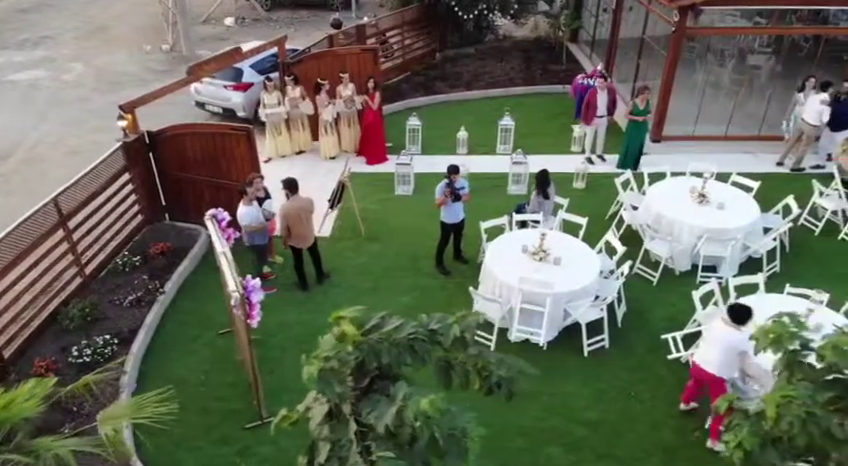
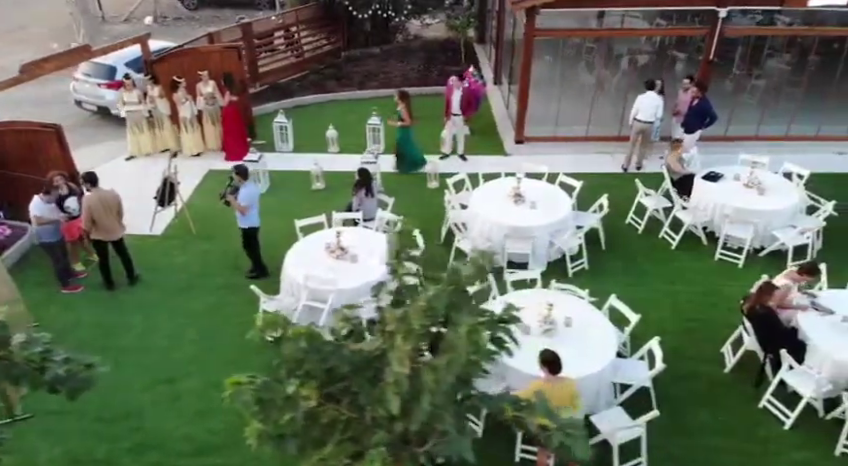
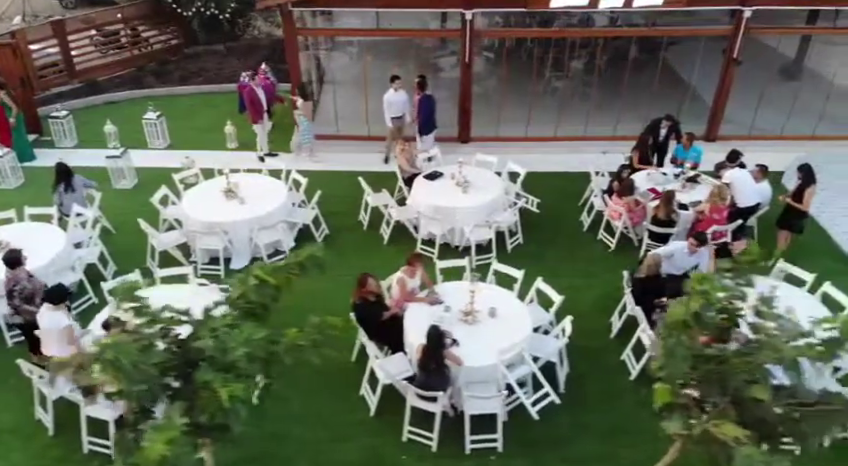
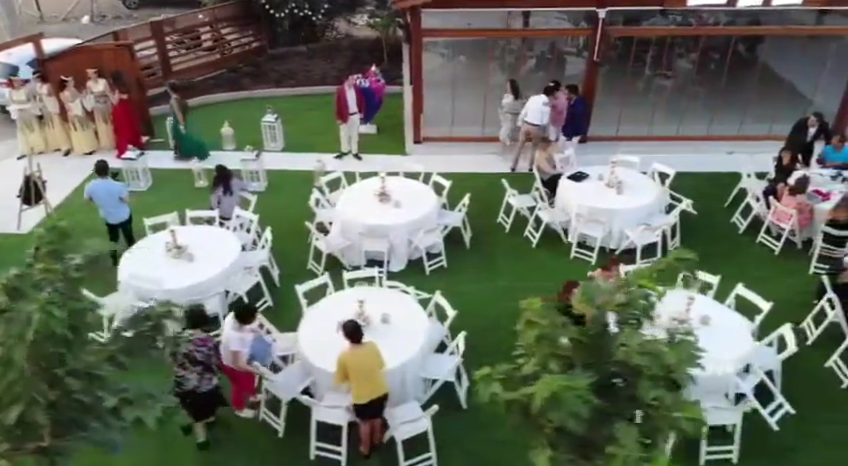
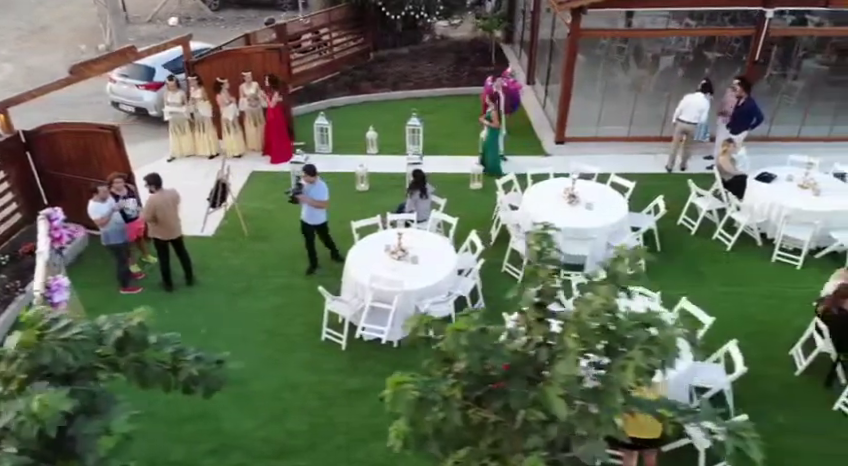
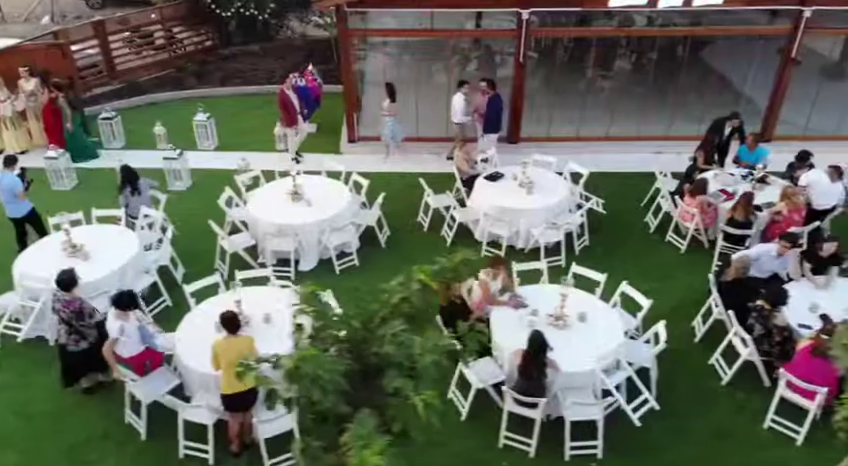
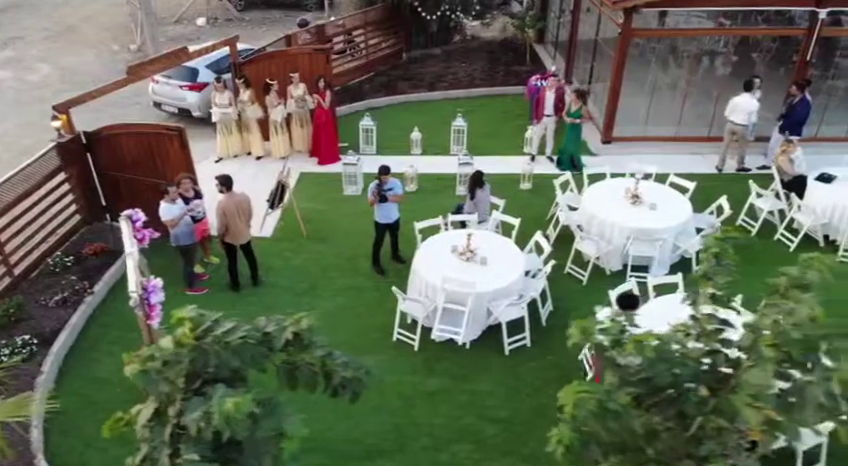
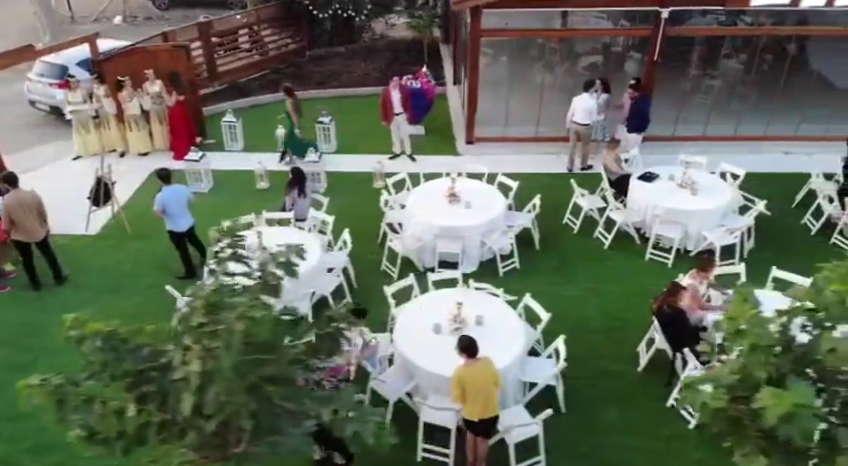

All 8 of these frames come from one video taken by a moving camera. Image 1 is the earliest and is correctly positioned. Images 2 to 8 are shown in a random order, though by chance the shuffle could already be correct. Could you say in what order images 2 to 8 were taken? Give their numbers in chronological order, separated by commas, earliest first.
7, 5, 2, 8, 4, 6, 3
